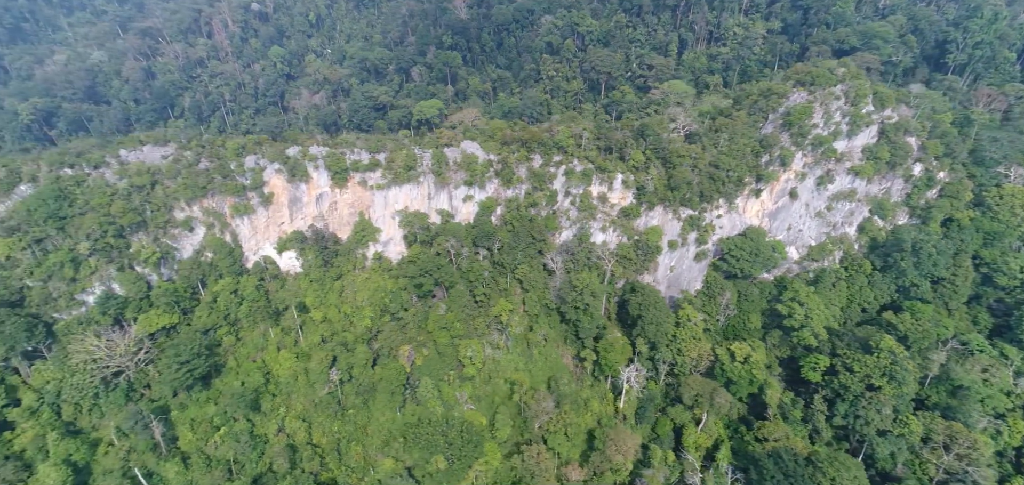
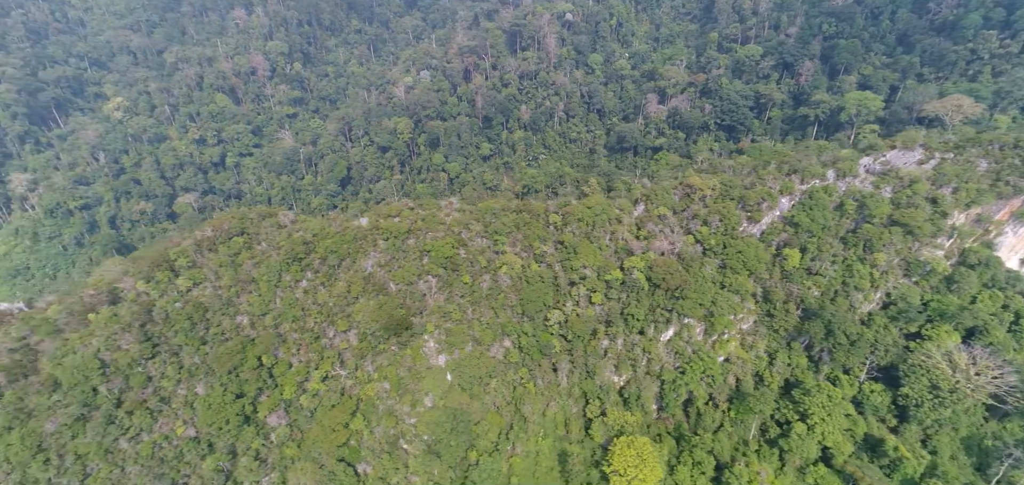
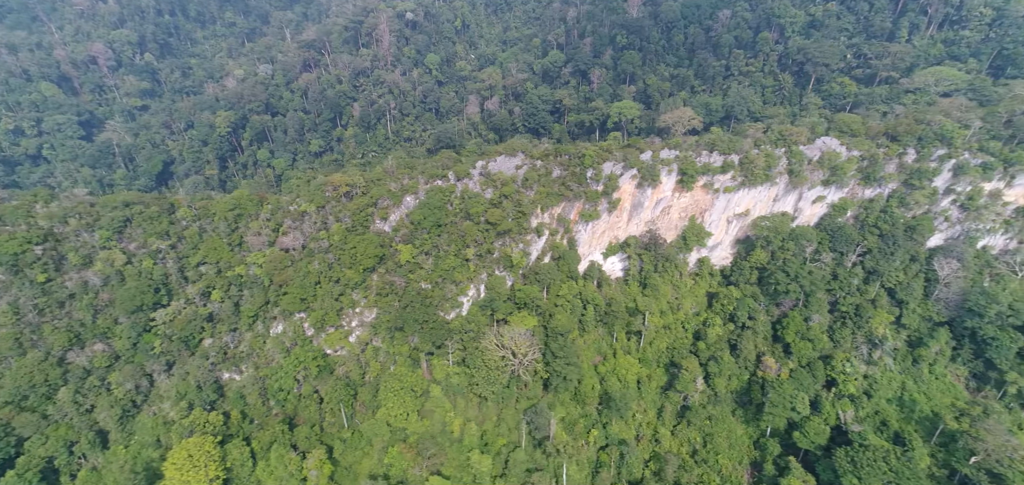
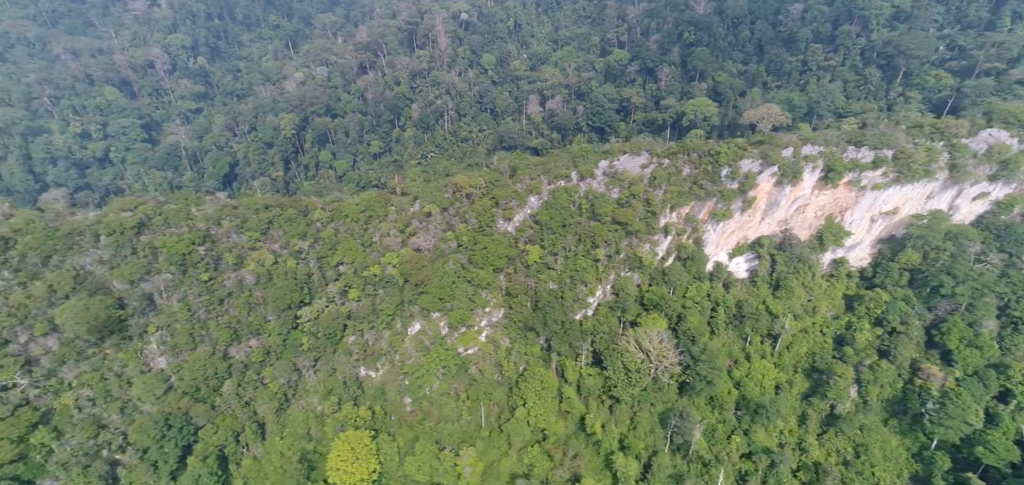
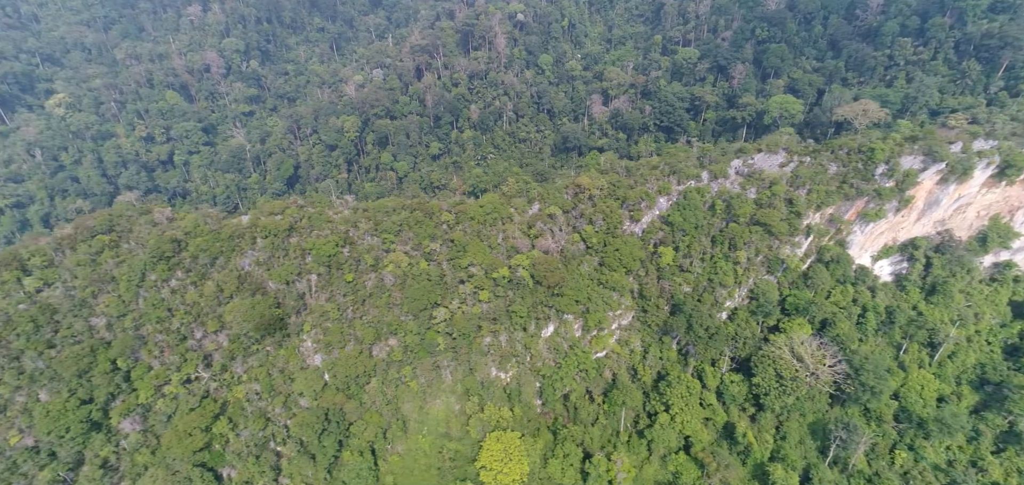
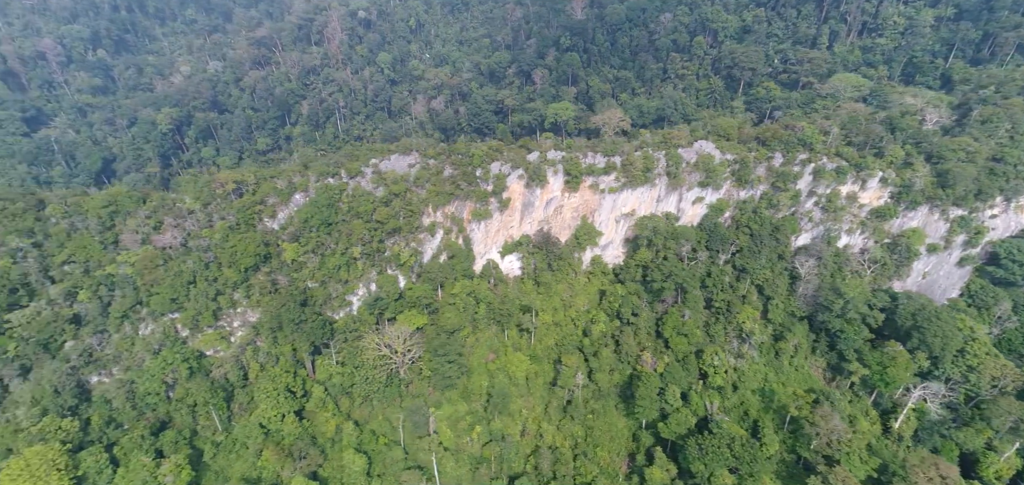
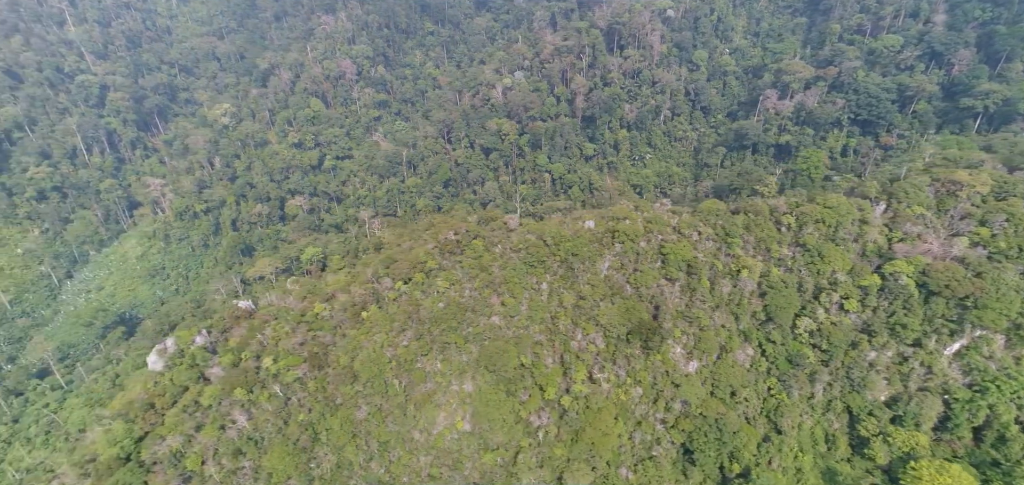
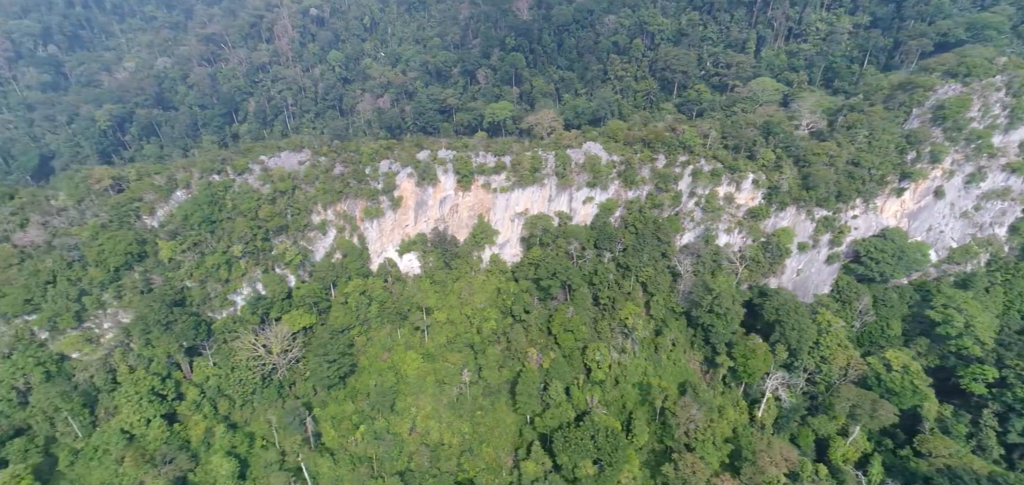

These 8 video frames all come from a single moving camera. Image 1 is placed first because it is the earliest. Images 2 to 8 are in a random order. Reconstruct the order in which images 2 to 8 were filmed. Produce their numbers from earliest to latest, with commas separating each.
8, 6, 3, 4, 5, 2, 7
